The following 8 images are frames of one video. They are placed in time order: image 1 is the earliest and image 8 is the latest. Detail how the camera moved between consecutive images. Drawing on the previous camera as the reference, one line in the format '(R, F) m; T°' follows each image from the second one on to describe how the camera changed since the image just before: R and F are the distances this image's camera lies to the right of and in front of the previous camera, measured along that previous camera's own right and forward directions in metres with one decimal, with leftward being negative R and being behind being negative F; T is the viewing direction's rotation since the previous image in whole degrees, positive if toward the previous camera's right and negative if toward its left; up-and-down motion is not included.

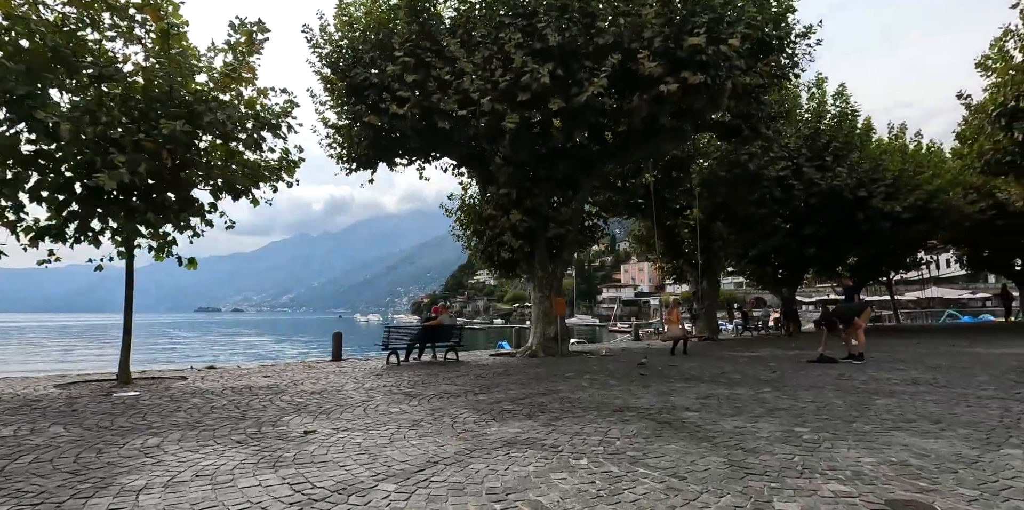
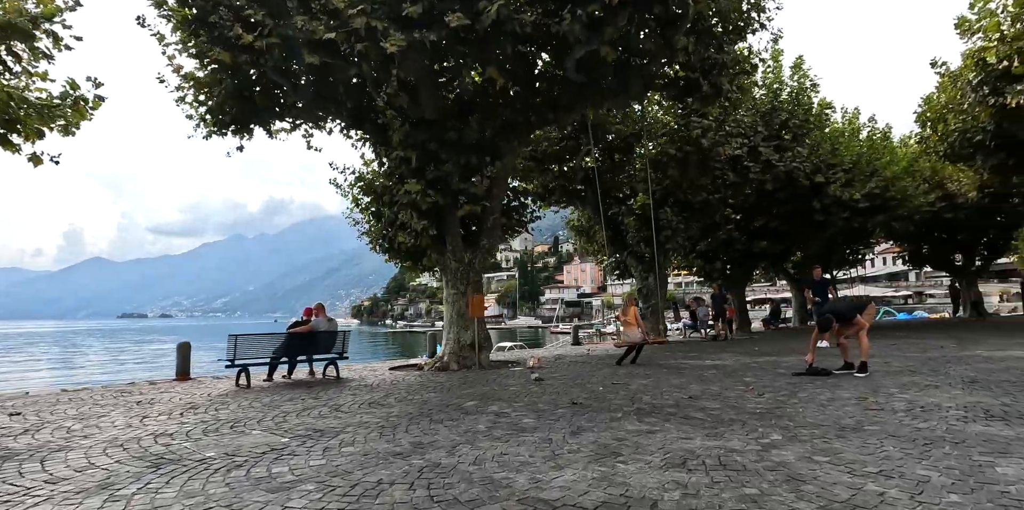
(+0.9, +3.3) m; +6°
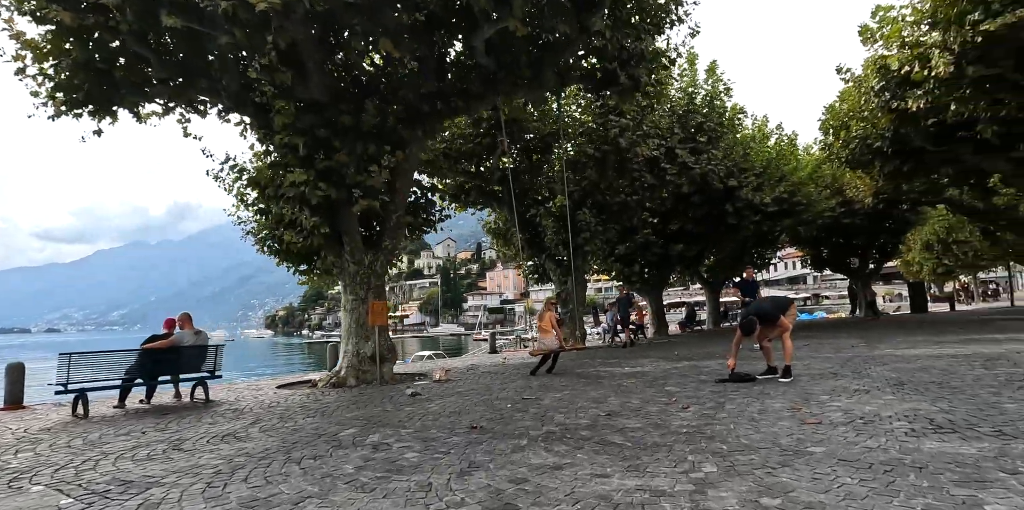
(+0.4, +1.0) m; +8°
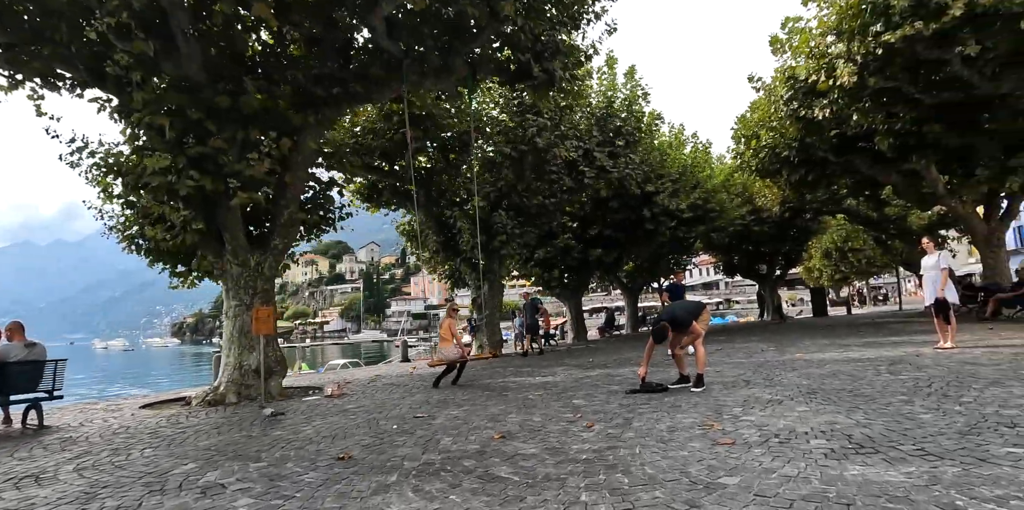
(+0.4, +0.8) m; +7°
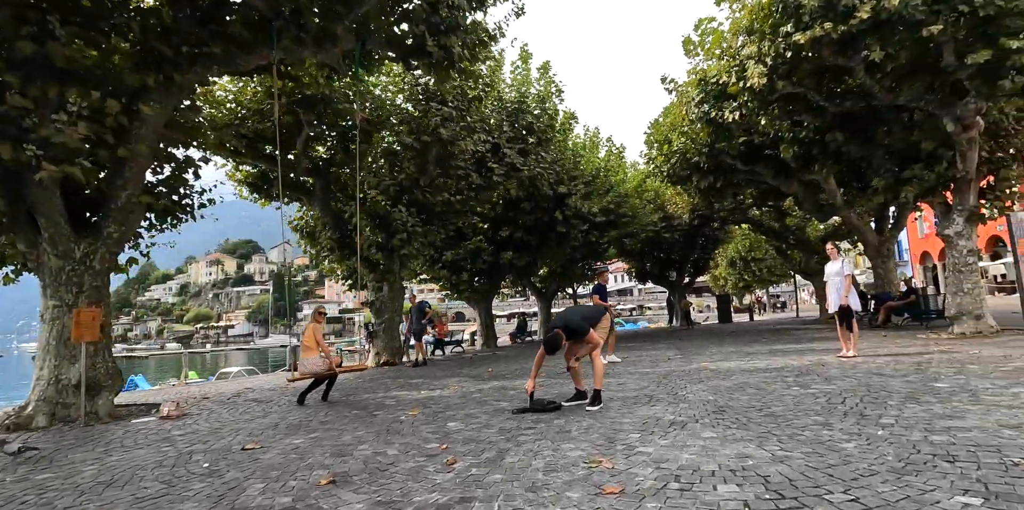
(+0.5, +1.1) m; +8°
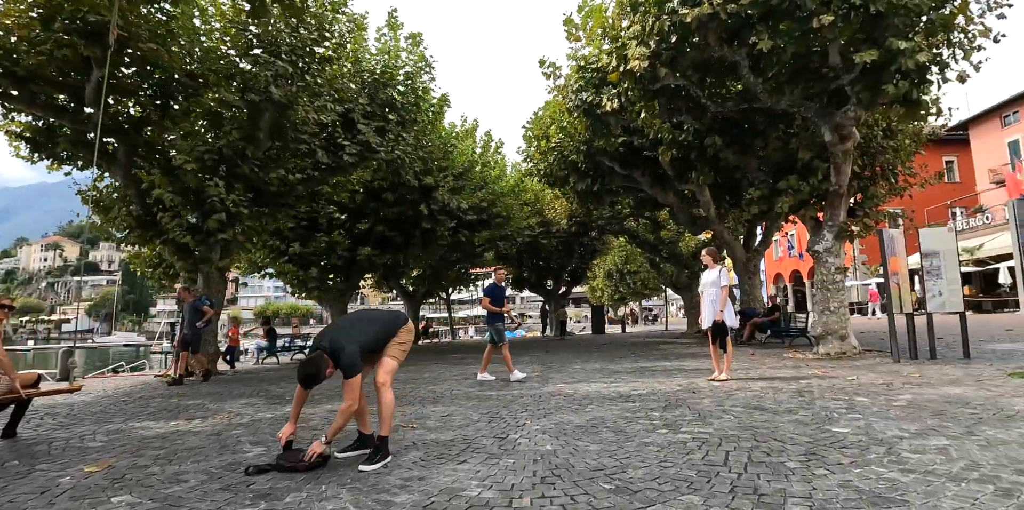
(+0.9, +1.9) m; +11°
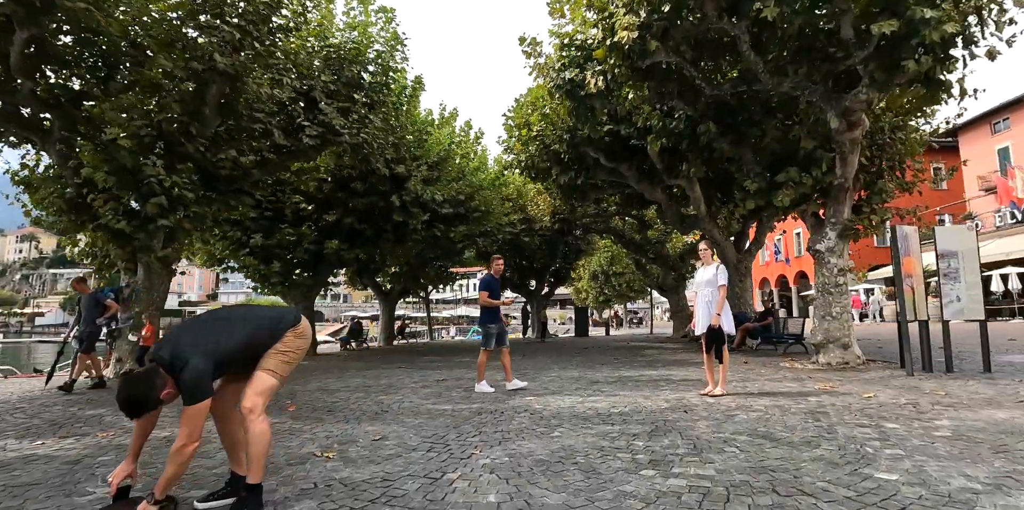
(+0.3, +1.1) m; +1°
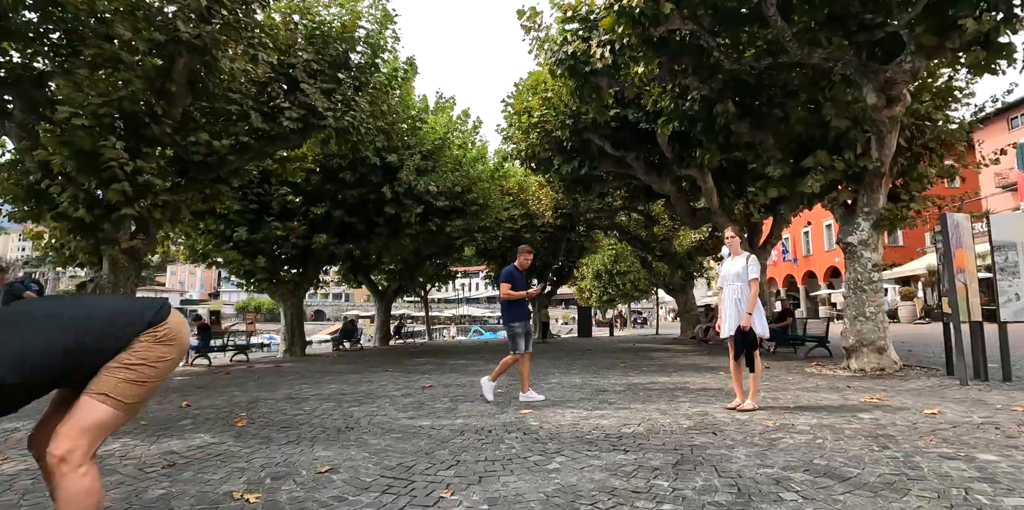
(+0.1, +1.0) m; 0°
